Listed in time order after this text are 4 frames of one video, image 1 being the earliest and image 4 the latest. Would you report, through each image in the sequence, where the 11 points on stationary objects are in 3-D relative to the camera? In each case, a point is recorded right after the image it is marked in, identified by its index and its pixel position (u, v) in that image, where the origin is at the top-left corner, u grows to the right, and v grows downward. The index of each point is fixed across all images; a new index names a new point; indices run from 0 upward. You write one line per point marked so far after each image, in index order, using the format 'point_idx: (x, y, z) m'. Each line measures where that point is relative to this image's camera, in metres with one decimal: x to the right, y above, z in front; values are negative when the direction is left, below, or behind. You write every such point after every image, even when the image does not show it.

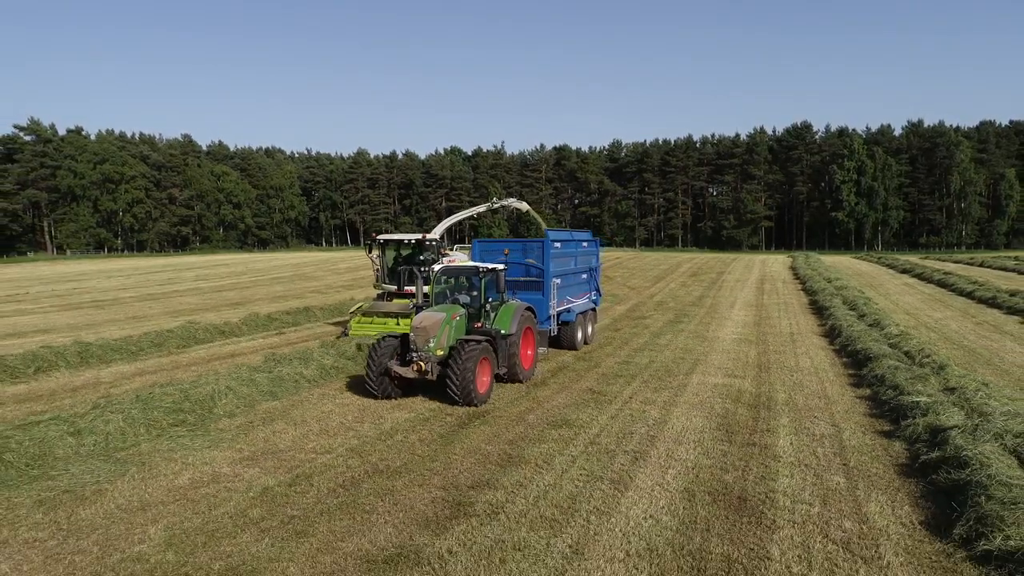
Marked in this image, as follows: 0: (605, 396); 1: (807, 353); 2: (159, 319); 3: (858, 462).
0: (+1.0, -1.4, +8.8) m
1: (+5.0, -1.1, +12.2) m
2: (-8.3, -0.7, +17.0) m
3: (+3.1, -1.5, +6.4) m
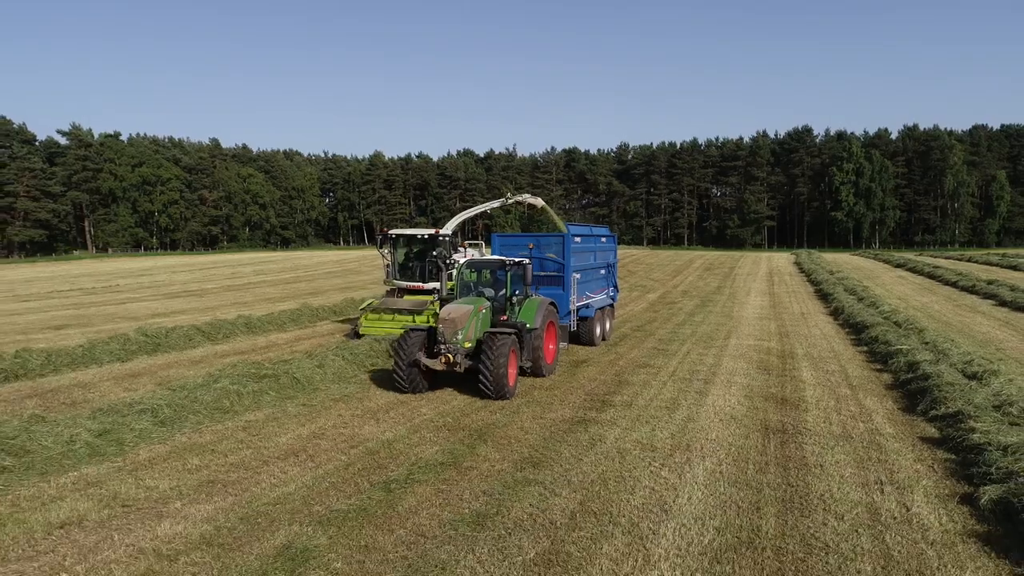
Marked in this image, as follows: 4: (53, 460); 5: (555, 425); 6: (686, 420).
0: (+2.5, -1.1, +11.8) m
1: (+6.5, -0.8, +15.2) m
2: (-6.9, -0.4, +20.0) m
3: (+4.5, -1.2, +9.4) m
4: (-3.7, -1.4, +5.8) m
5: (+0.4, -1.4, +7.2) m
6: (+1.8, -1.4, +7.4) m
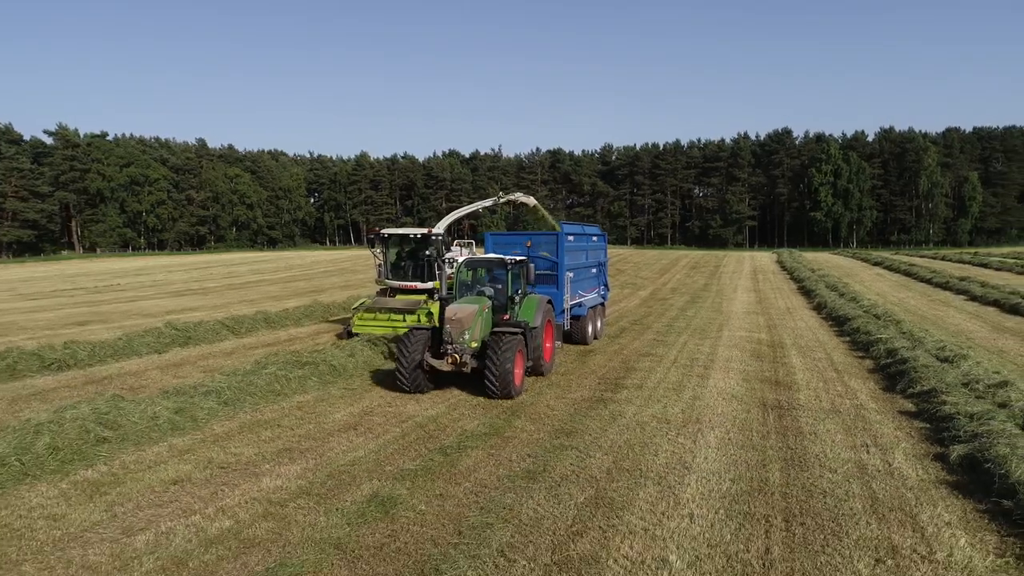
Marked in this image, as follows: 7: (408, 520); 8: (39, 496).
0: (+2.7, -1.0, +12.7) m
1: (+6.6, -0.7, +16.2) m
2: (-6.9, -0.3, +20.6) m
3: (+4.8, -1.1, +10.3) m
4: (-3.4, -1.3, +6.5) m
5: (+0.7, -1.3, +8.1) m
6: (+2.1, -1.3, +8.3) m
7: (-0.7, -1.5, +4.7) m
8: (-3.4, -1.5, +5.1) m
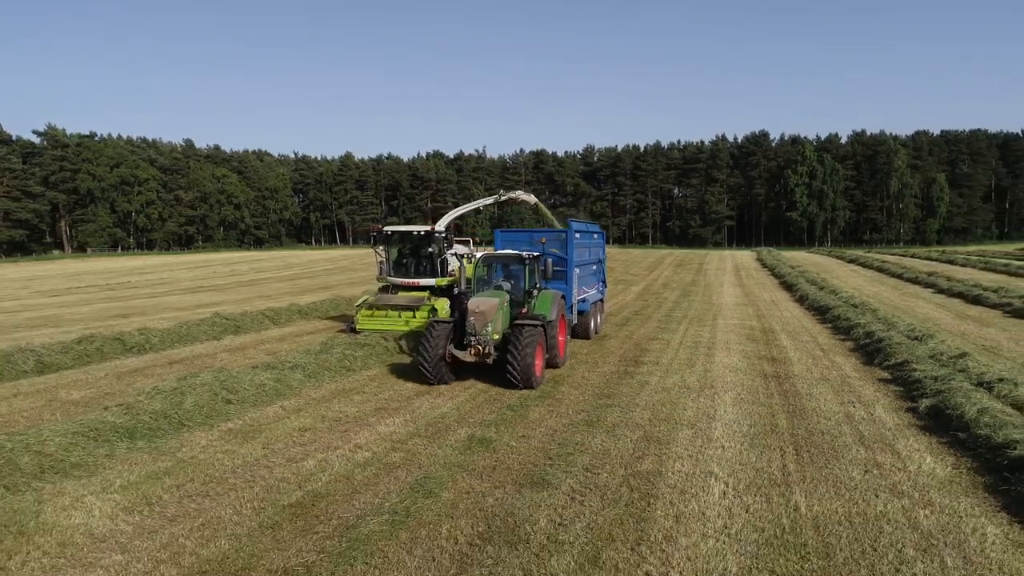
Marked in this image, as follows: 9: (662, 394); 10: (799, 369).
0: (+3.0, -0.8, +14.1) m
1: (+6.8, -0.5, +17.8) m
2: (-6.8, -0.2, +21.8) m
3: (+5.2, -1.0, +11.9) m
4: (-2.8, -1.2, +7.8) m
5: (+1.3, -1.2, +9.5) m
6: (+2.6, -1.1, +9.8) m
7: (0.0, -1.4, +6.1) m
8: (-2.7, -1.4, +6.4) m
9: (+1.7, -1.2, +8.3) m
10: (+4.0, -1.1, +10.1) m
